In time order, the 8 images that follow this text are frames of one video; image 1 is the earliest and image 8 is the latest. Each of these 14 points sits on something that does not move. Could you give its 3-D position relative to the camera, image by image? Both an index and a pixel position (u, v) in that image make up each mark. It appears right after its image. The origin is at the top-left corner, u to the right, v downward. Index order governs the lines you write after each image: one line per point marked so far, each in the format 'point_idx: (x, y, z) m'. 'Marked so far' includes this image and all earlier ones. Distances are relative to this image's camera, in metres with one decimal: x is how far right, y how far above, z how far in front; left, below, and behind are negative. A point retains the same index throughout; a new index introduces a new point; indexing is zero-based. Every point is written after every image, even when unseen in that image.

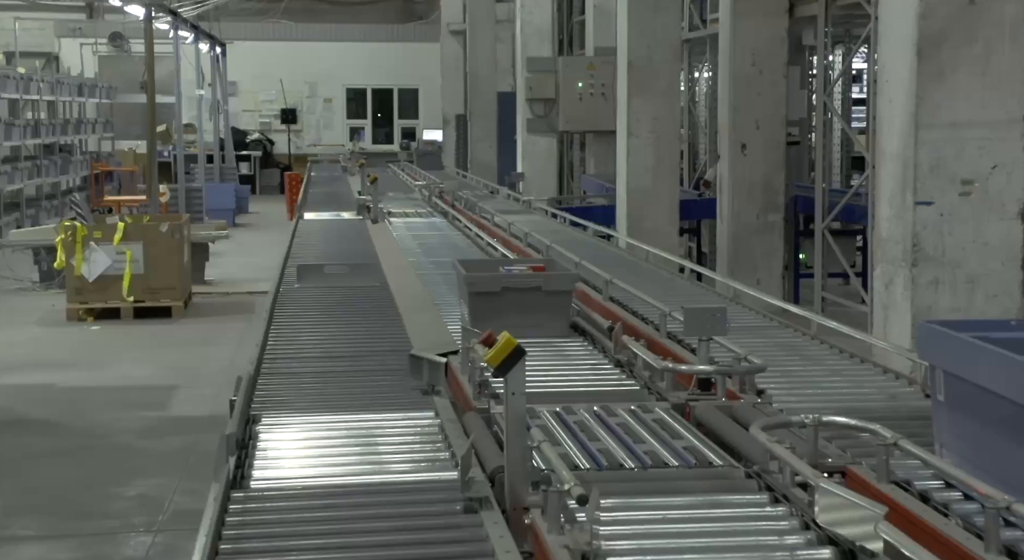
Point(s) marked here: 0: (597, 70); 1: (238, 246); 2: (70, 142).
0: (+0.8, +2.0, +12.2) m
1: (-2.9, +0.4, +13.7) m
2: (-6.0, +1.9, +17.4) m
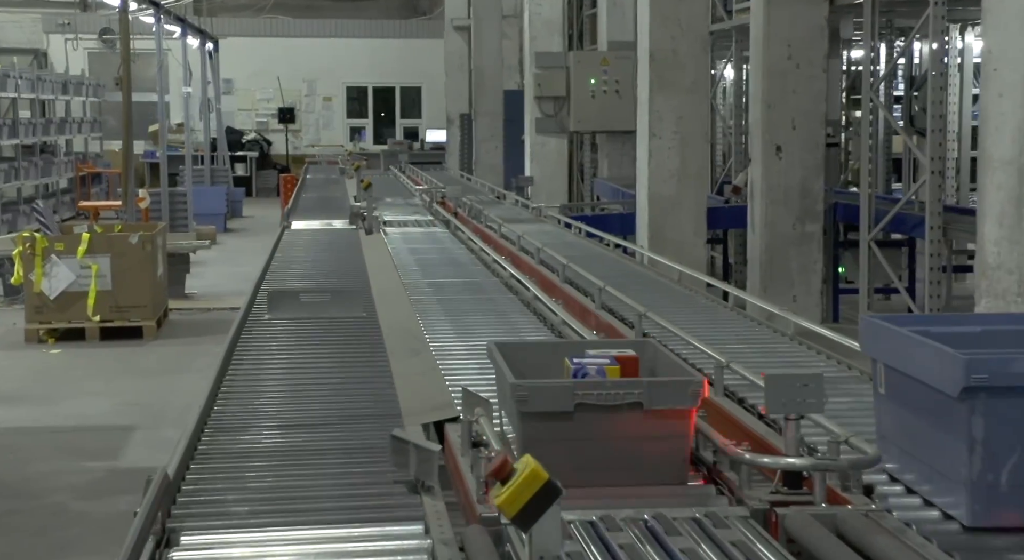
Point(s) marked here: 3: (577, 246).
0: (+0.8, +1.9, +11.4) m
1: (-2.8, +0.3, +12.8) m
2: (-5.9, +1.8, +16.6) m
3: (+0.4, +0.2, +7.1) m
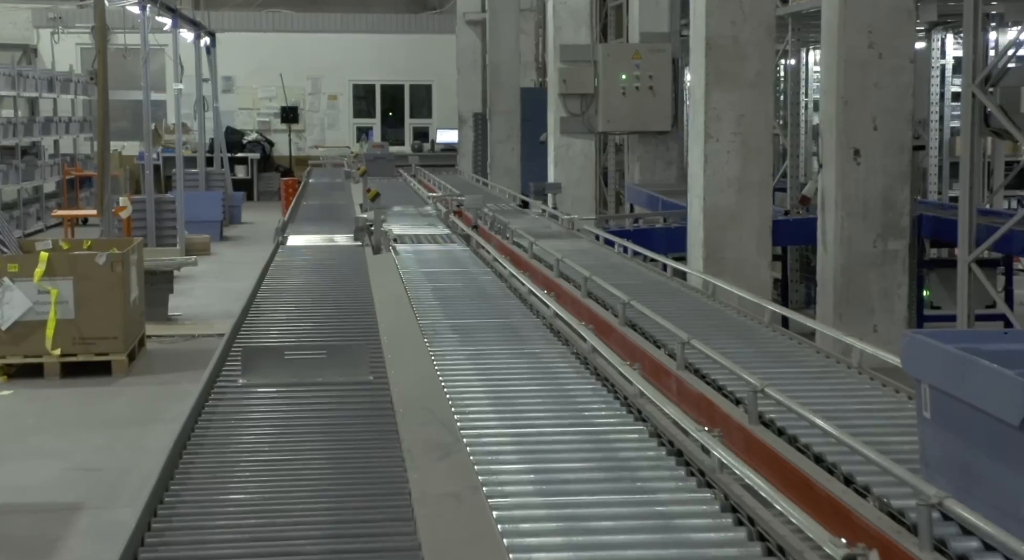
0: (+1.0, +1.7, +10.2) m
1: (-2.6, +0.1, +11.7) m
2: (-5.7, +1.6, +15.4) m
3: (+0.5, 0.0, +6.0) m
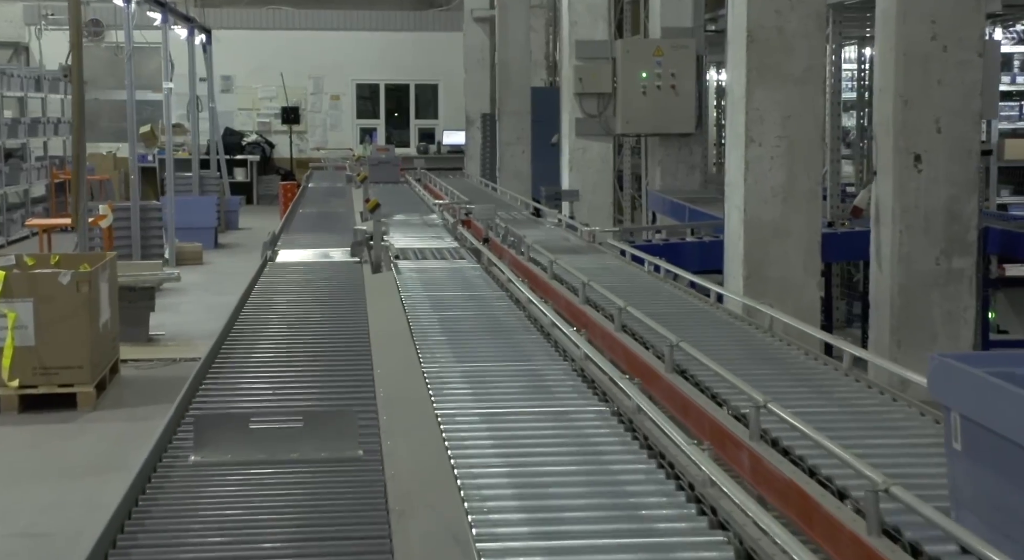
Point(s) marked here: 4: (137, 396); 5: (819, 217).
0: (+1.1, +1.6, +9.4) m
1: (-2.5, 0.0, +10.9) m
2: (-5.5, +1.5, +14.7) m
3: (+0.6, -0.1, +5.2) m
4: (-1.8, -0.6, +6.4) m
5: (+1.5, +0.3, +6.1) m
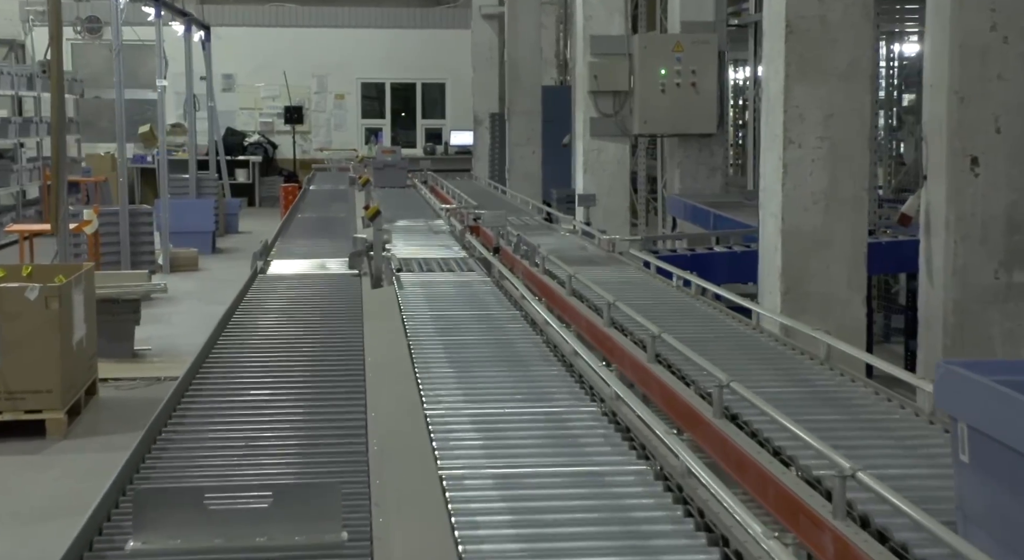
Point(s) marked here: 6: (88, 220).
0: (+1.2, +1.6, +8.9) m
1: (-2.4, 0.0, +10.4) m
2: (-5.4, +1.5, +14.2) m
3: (+0.7, -0.1, +4.6) m
4: (-1.8, -0.6, +5.8) m
5: (+1.5, +0.2, +5.5) m
6: (-2.8, +0.4, +8.4) m
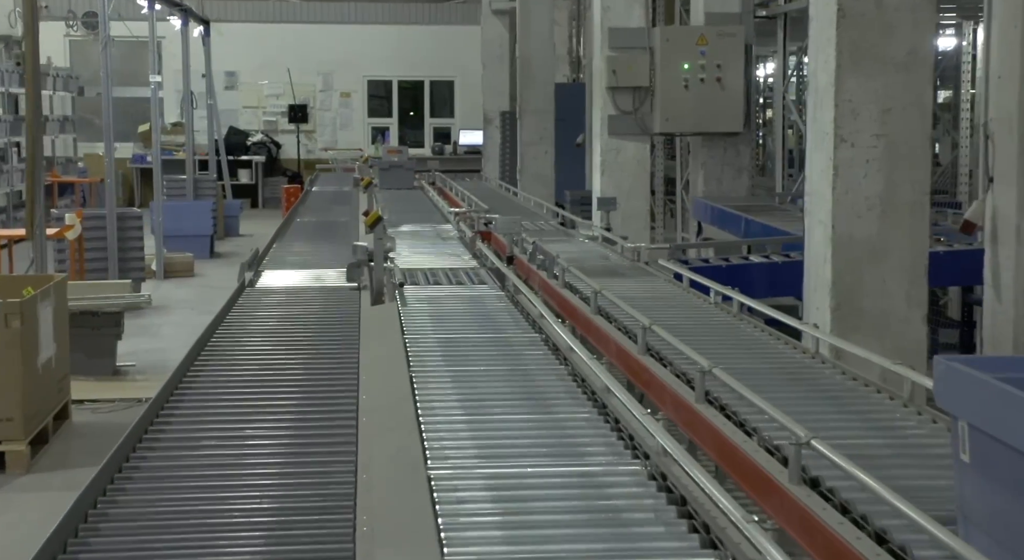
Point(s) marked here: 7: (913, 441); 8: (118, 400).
0: (+1.3, +1.5, +8.2) m
1: (-2.4, -0.1, +9.8) m
2: (-5.3, +1.4, +13.6) m
3: (+0.7, -0.2, +4.0) m
4: (-1.7, -0.7, +5.2) m
5: (+1.6, +0.2, +4.9) m
6: (-2.7, +0.3, +7.8) m
7: (+0.9, -0.3, +3.0) m
8: (-1.8, -0.6, +6.0) m
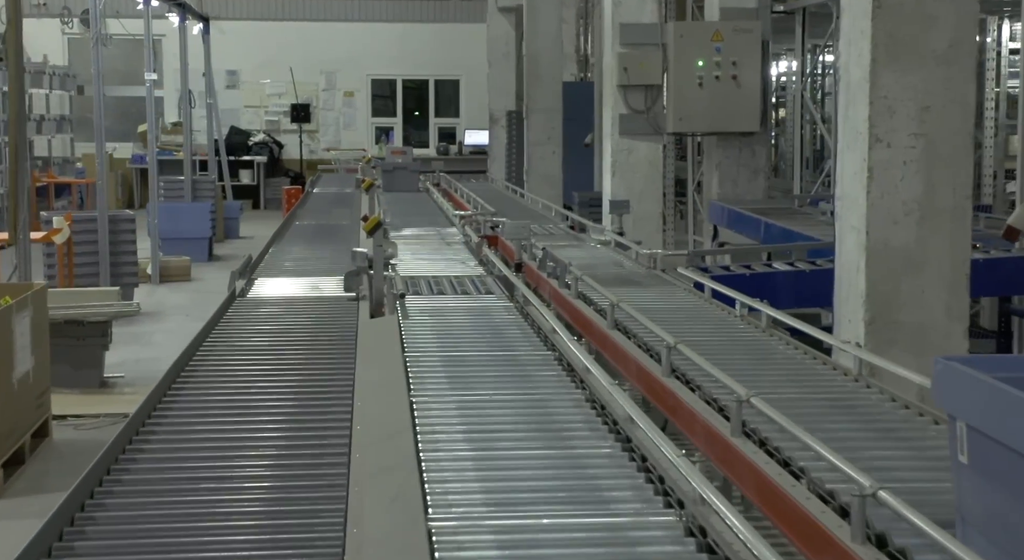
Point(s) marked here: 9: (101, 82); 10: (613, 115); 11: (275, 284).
0: (+1.3, +1.5, +7.9) m
1: (-2.3, -0.1, +9.4) m
2: (-5.2, +1.4, +13.3) m
3: (+0.7, -0.2, +3.7) m
4: (-1.7, -0.7, +4.9) m
5: (+1.6, +0.1, +4.6) m
6: (-2.6, +0.3, +7.5) m
7: (+0.9, -0.4, +2.7) m
8: (-1.8, -0.6, +5.7) m
9: (-2.8, +1.4, +8.8) m
10: (+0.7, +1.1, +8.8) m
11: (-1.1, 0.0, +5.7) m
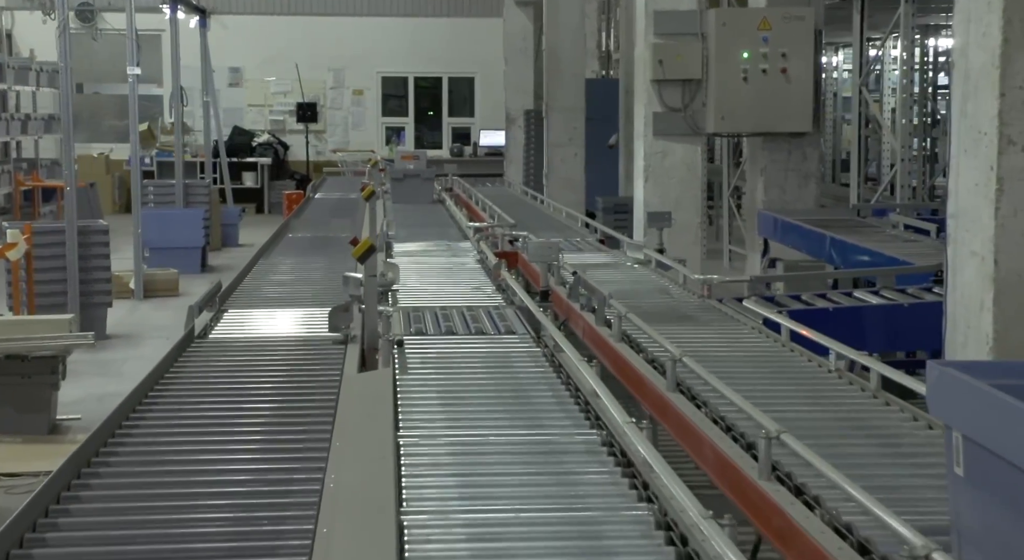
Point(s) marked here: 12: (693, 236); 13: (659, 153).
0: (+1.5, +1.3, +6.9) m
1: (-2.2, -0.2, +8.5) m
2: (-5.1, +1.3, +12.3) m
3: (+0.8, -0.3, +2.7) m
4: (-1.6, -0.8, +3.9) m
5: (+1.7, 0.0, +3.6) m
6: (-2.5, +0.2, +6.5) m
7: (+1.0, -0.5, +1.7) m
8: (-1.7, -0.7, +4.7) m
9: (-2.7, +1.2, +7.9) m
10: (+0.8, +1.0, +7.8) m
11: (-1.0, -0.1, +4.7) m
12: (+1.1, +0.3, +8.1) m
13: (+0.9, +0.8, +7.9) m
